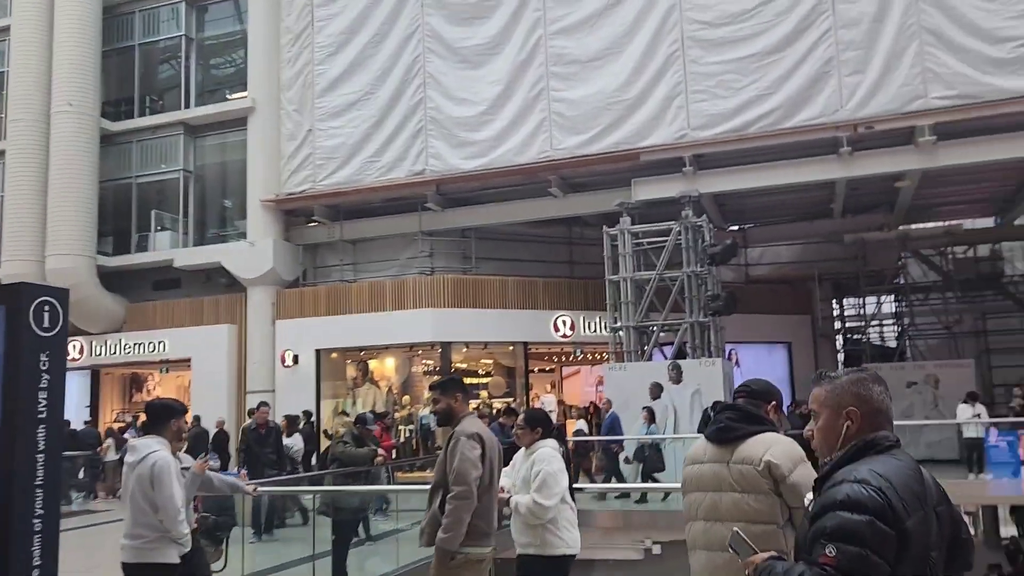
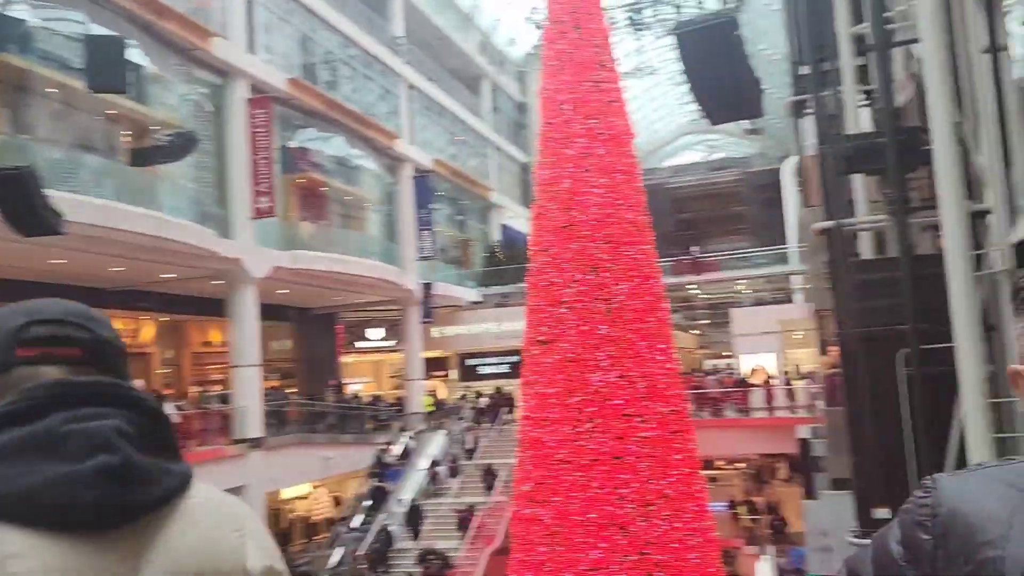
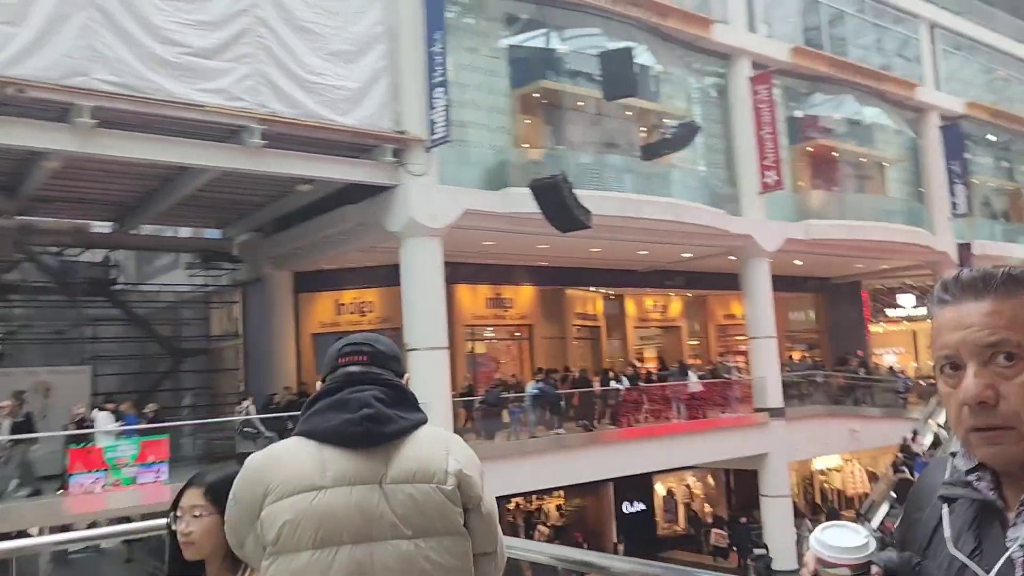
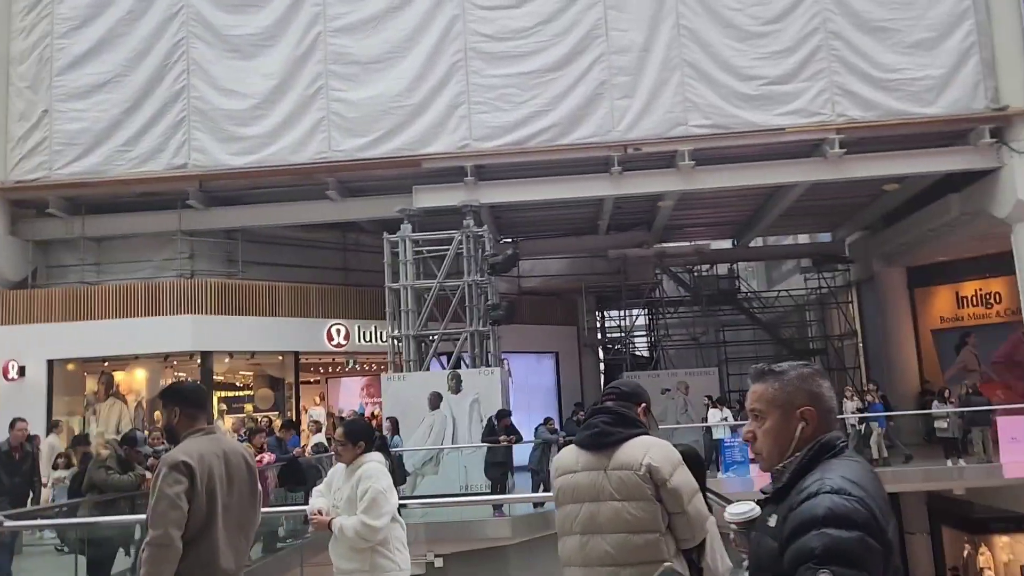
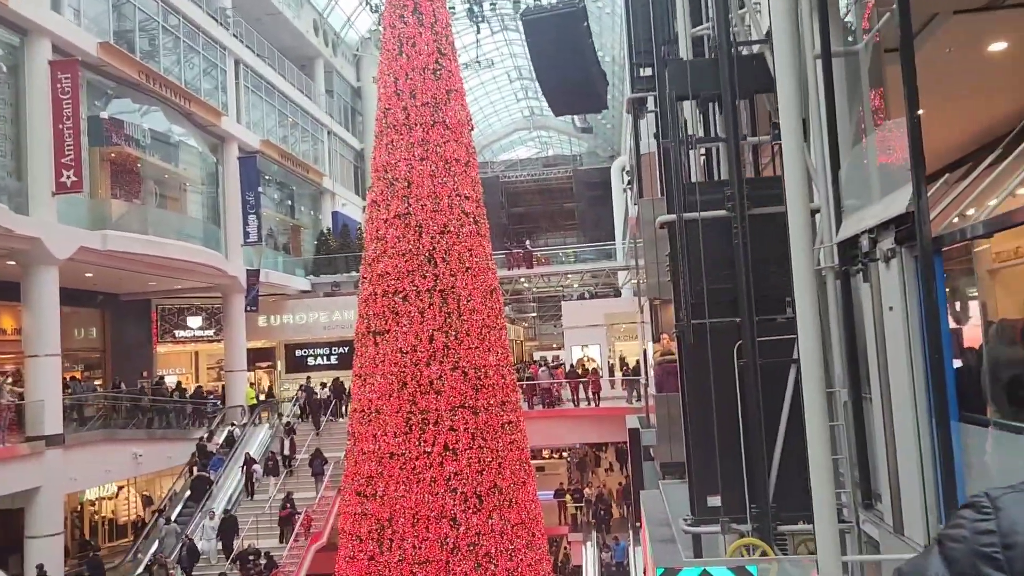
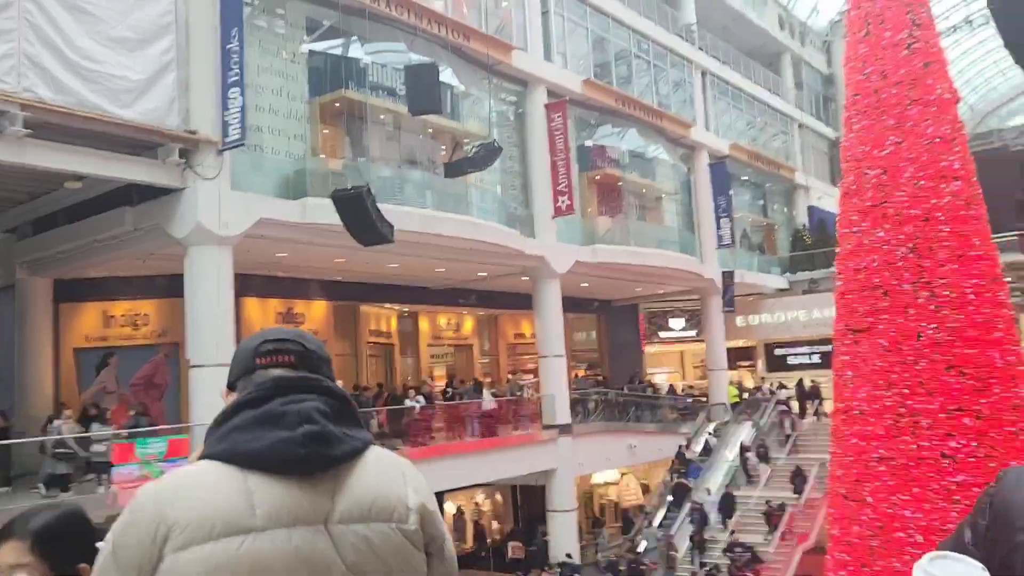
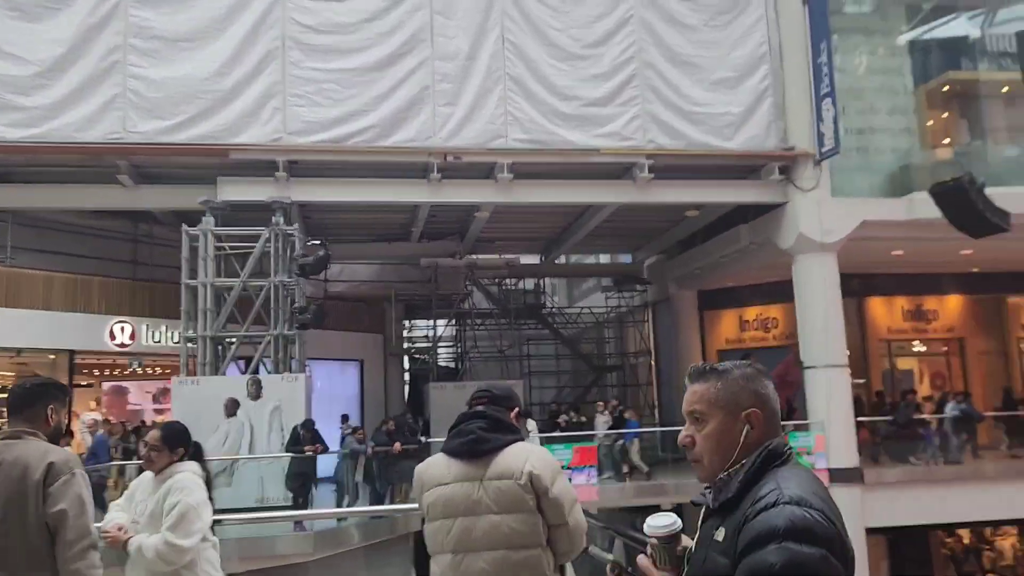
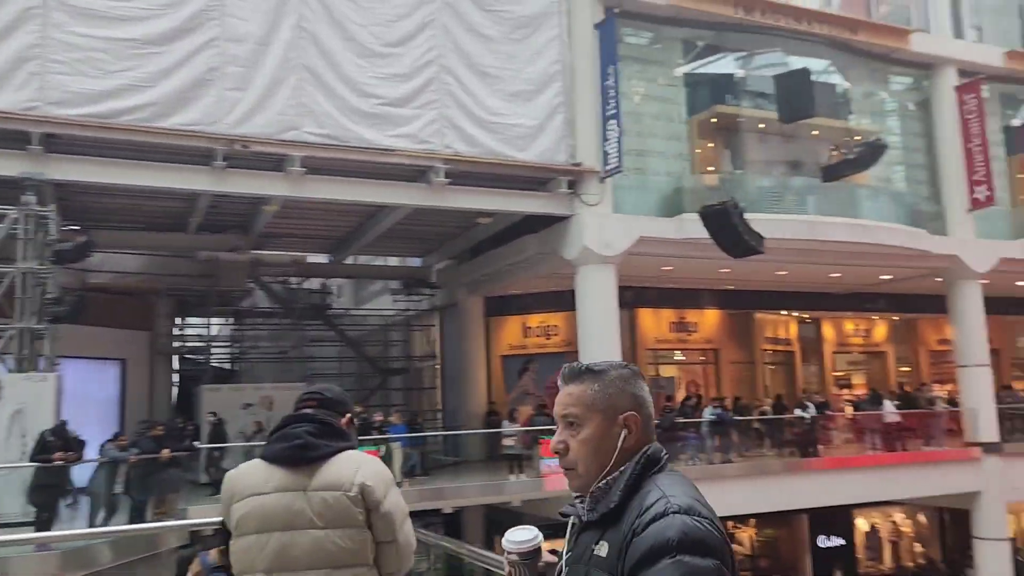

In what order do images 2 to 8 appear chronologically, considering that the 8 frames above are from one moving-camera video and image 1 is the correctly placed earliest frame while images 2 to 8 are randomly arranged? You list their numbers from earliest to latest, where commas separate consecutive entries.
4, 7, 8, 3, 6, 2, 5
